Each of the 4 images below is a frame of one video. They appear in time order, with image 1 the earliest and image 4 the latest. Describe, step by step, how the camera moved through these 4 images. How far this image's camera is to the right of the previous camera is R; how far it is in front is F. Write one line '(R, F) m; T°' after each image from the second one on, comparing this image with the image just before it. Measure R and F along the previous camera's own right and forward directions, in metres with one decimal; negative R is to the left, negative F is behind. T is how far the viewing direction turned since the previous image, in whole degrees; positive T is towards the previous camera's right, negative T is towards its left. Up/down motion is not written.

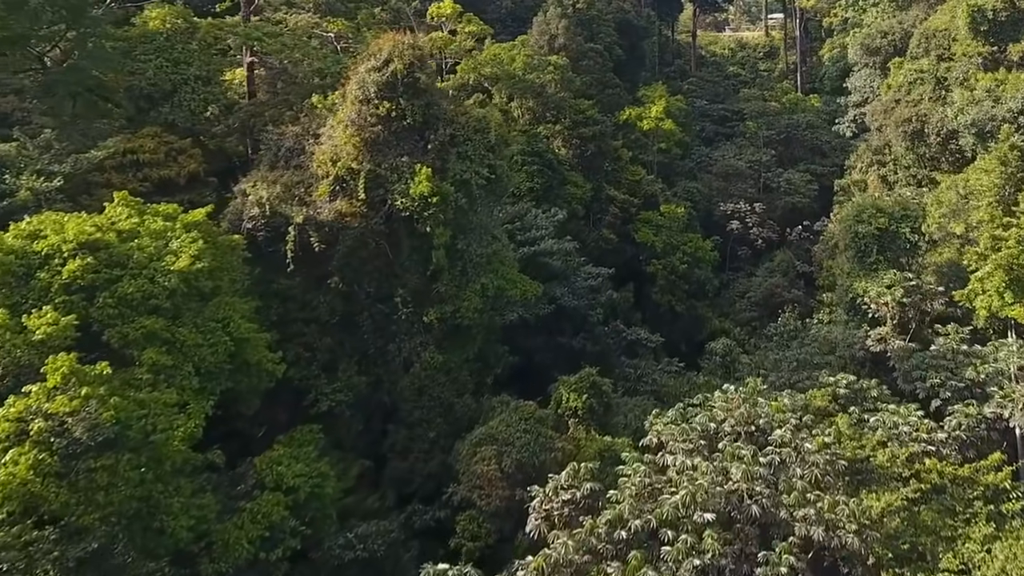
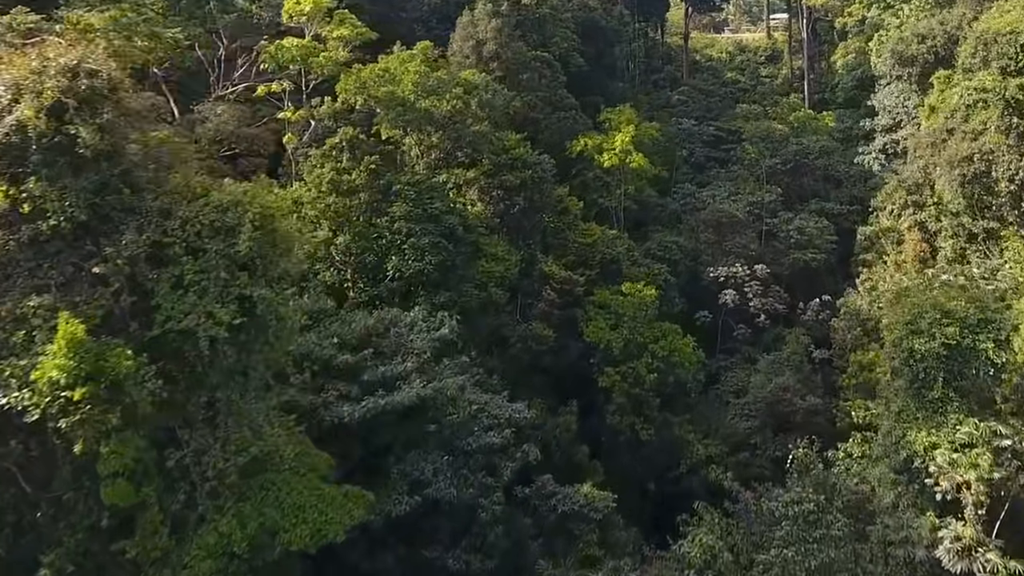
(+2.5, +7.7) m; 0°
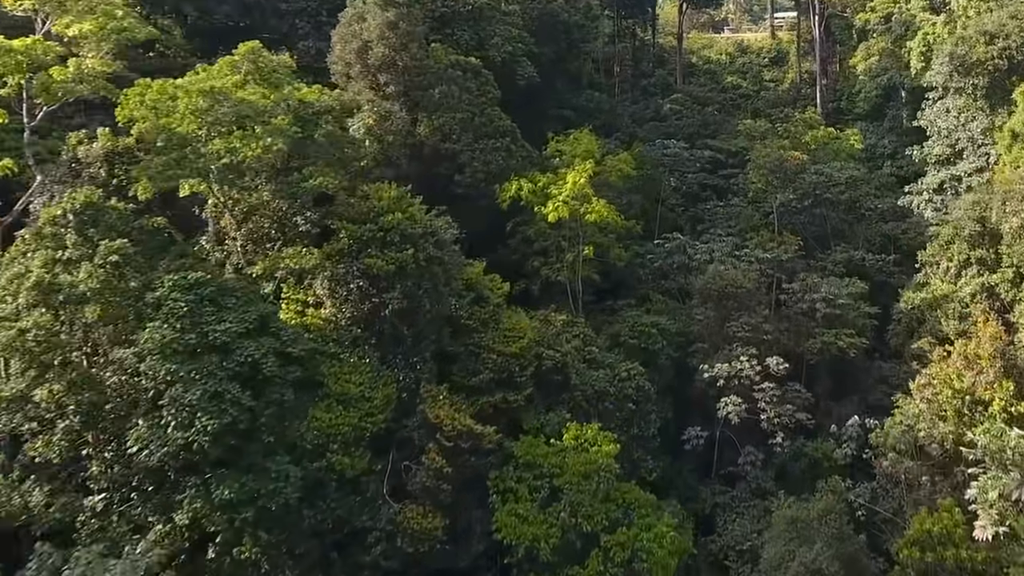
(+1.9, +6.8) m; 0°
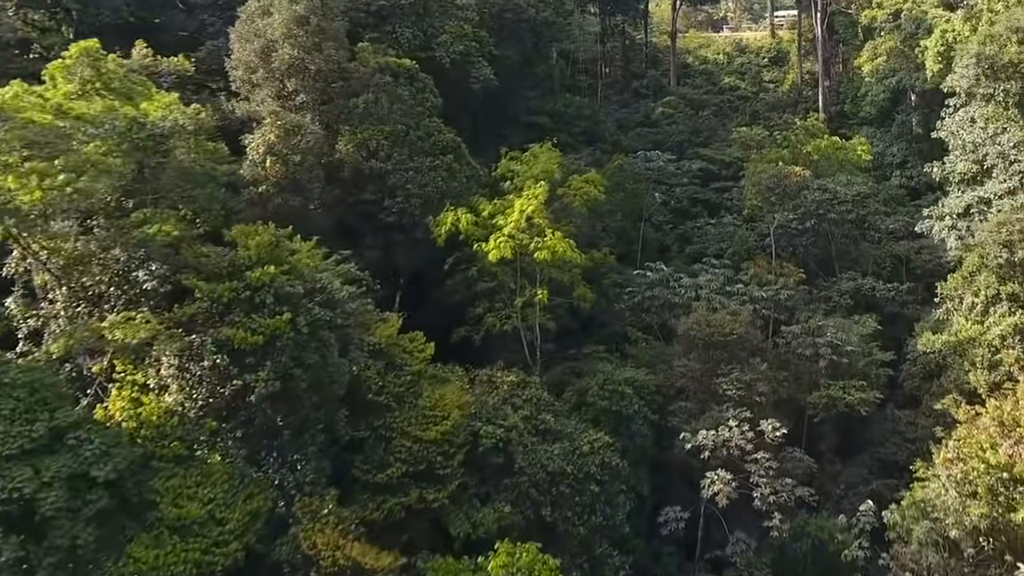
(+1.0, +2.8) m; 0°
